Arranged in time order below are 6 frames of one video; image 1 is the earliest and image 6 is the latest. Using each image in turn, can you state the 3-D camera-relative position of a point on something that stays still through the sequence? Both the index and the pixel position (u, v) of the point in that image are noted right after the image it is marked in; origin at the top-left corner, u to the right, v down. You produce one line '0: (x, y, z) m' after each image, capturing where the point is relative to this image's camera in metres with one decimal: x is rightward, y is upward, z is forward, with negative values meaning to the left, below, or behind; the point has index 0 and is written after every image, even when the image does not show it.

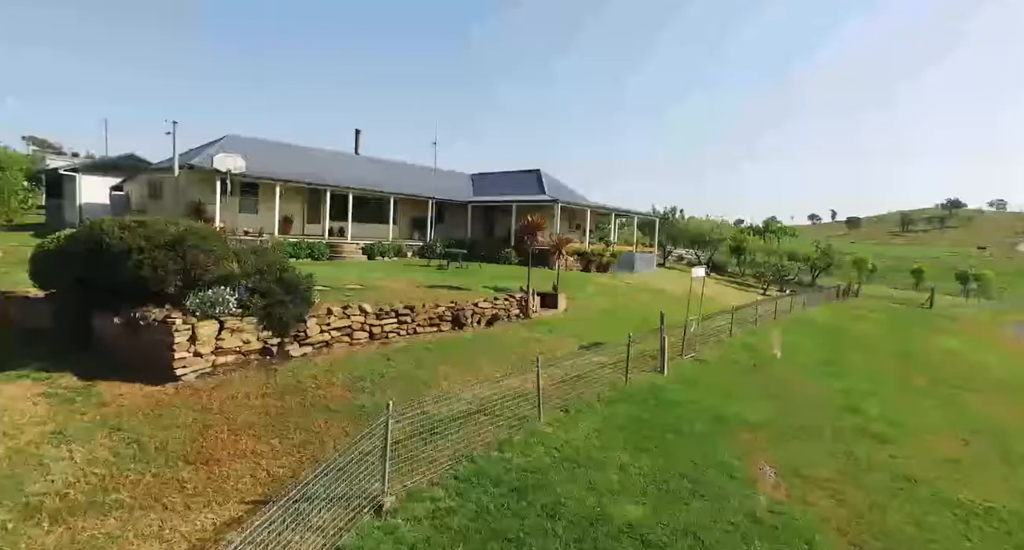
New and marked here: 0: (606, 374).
0: (+1.7, -1.8, +9.6) m
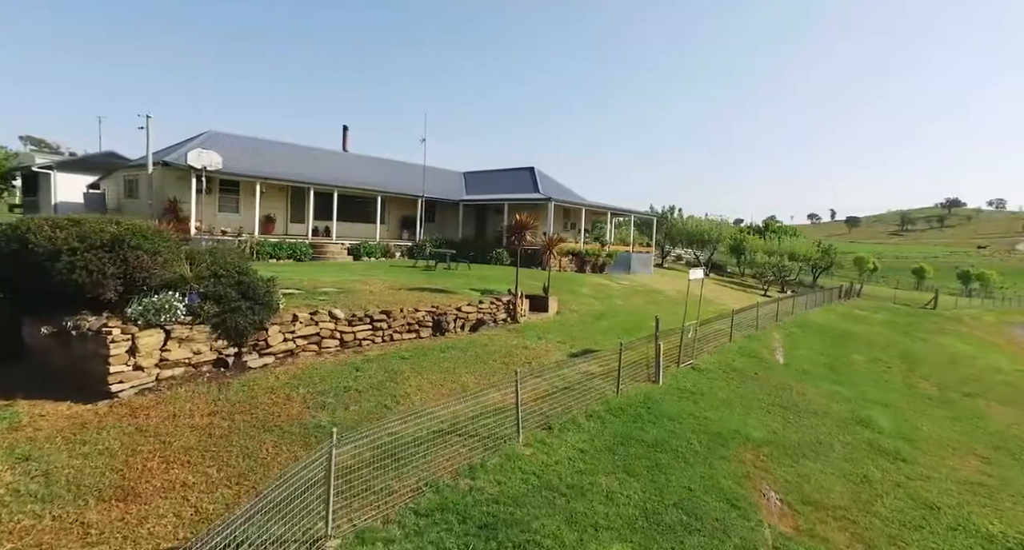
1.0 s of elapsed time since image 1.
0: (+1.4, -1.8, +8.9) m
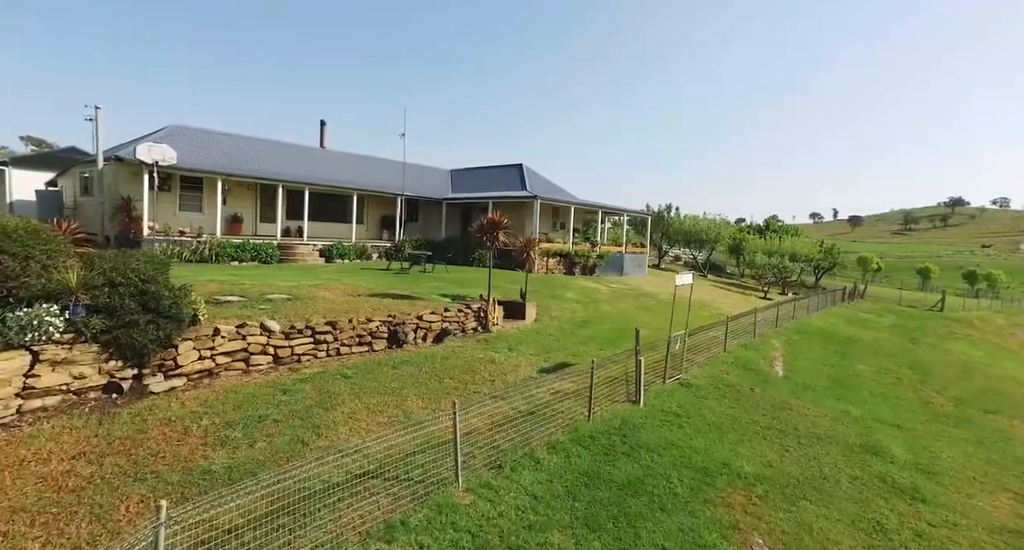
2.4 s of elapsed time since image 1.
0: (+0.7, -1.9, +7.8) m
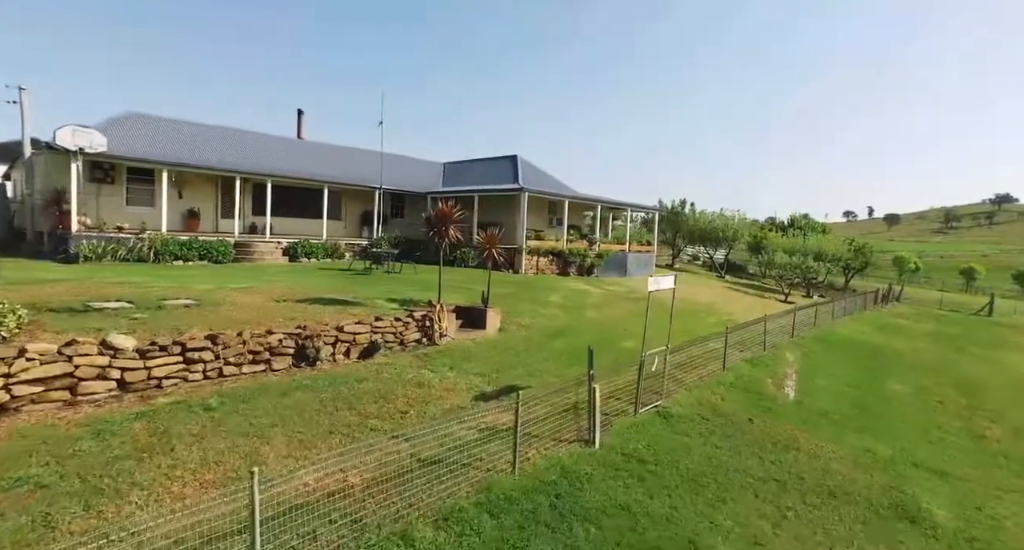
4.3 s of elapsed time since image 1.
0: (-0.3, -1.9, +5.9) m
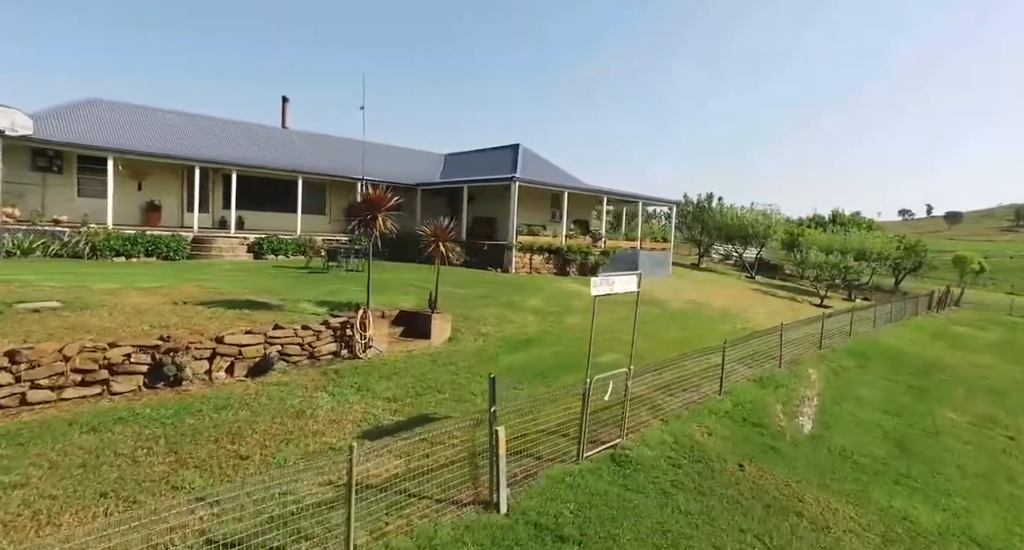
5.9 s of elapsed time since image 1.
0: (-1.5, -1.9, +4.1) m
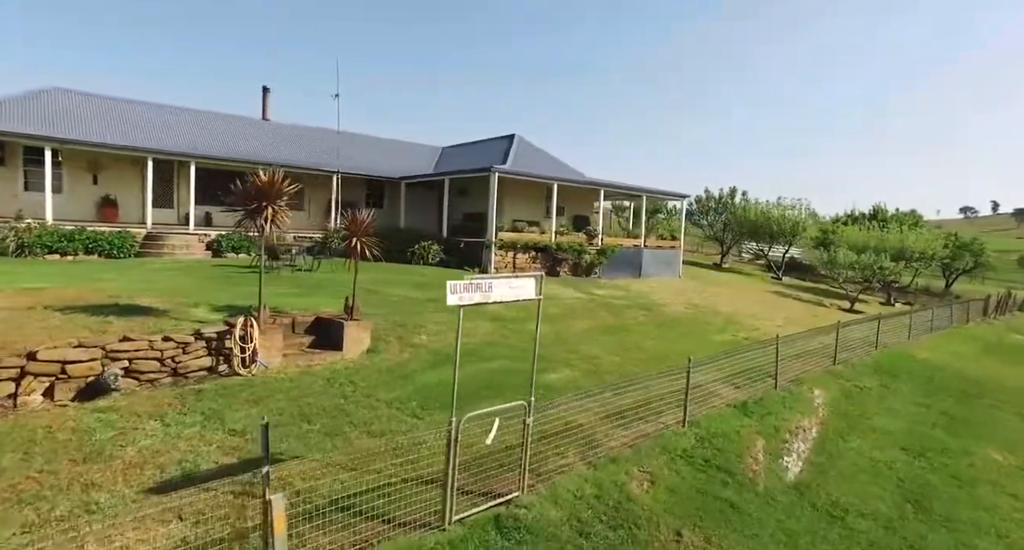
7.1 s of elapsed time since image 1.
0: (-2.9, -1.9, +2.7) m
